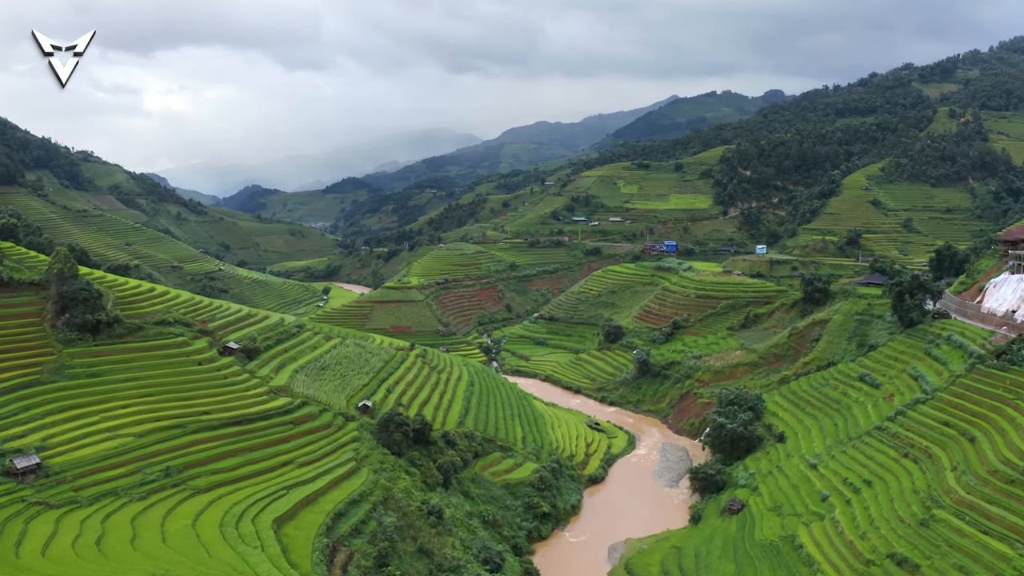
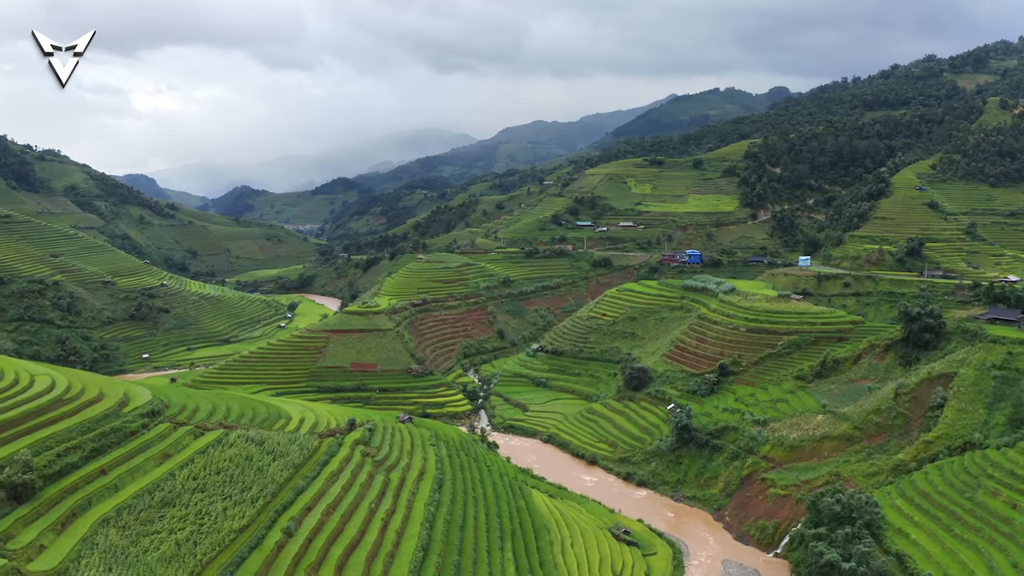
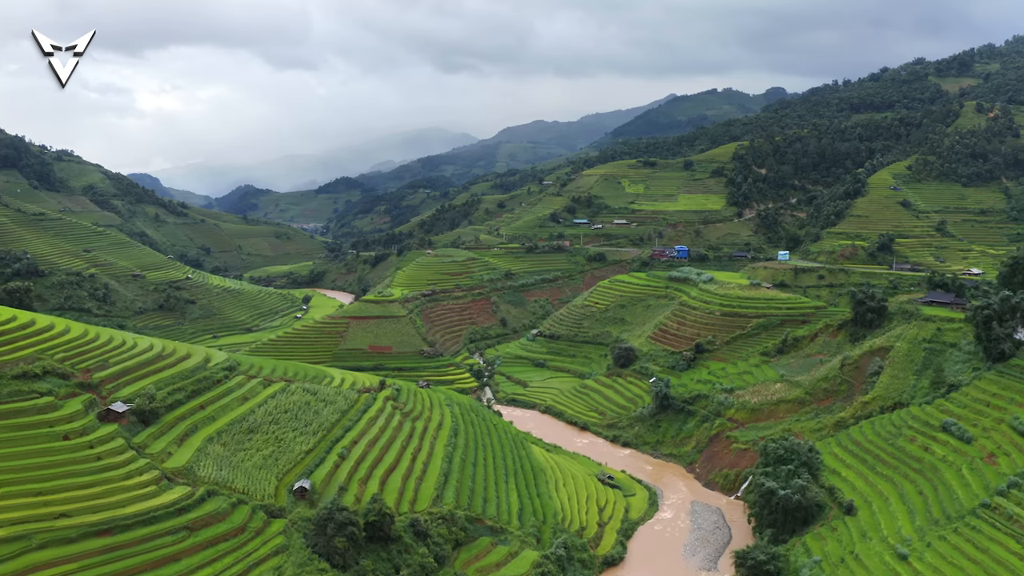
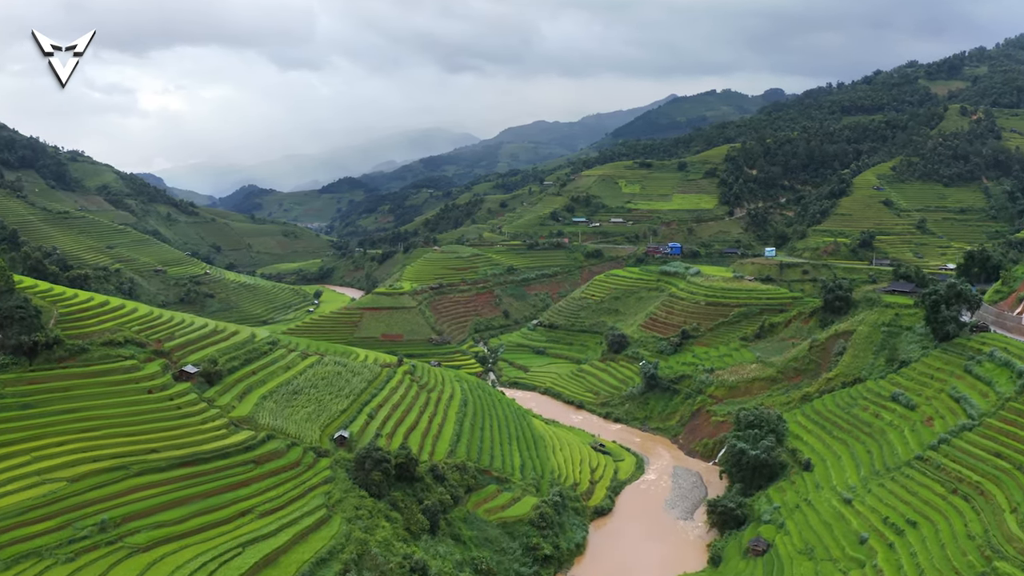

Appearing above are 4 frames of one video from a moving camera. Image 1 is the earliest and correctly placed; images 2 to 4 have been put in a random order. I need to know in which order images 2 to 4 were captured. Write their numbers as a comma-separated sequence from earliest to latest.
4, 3, 2
